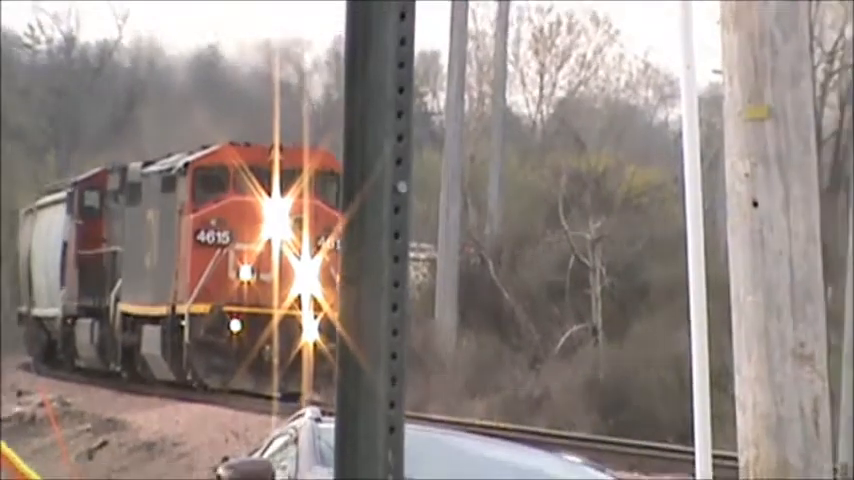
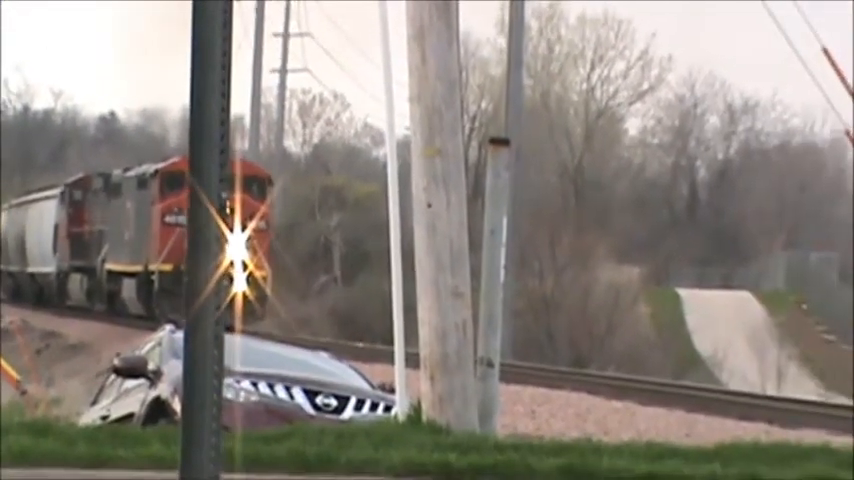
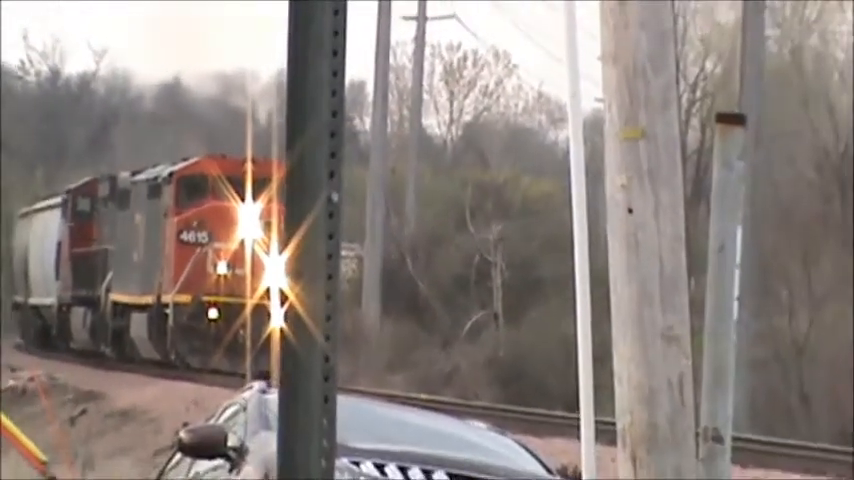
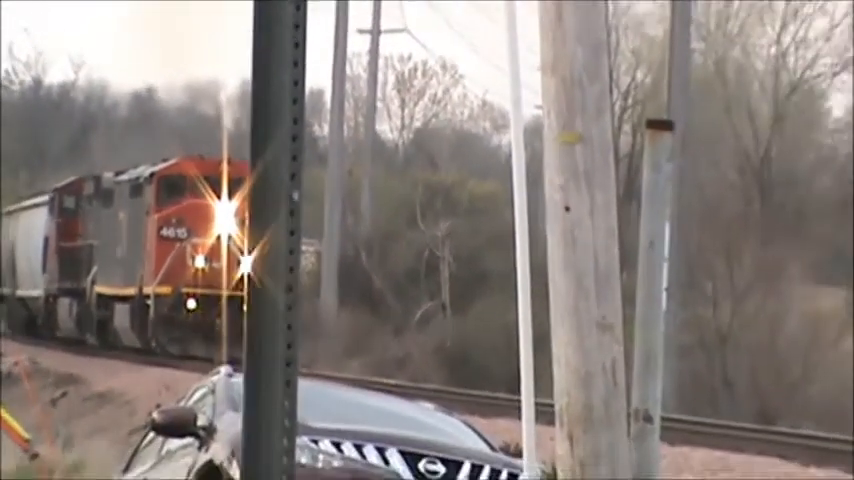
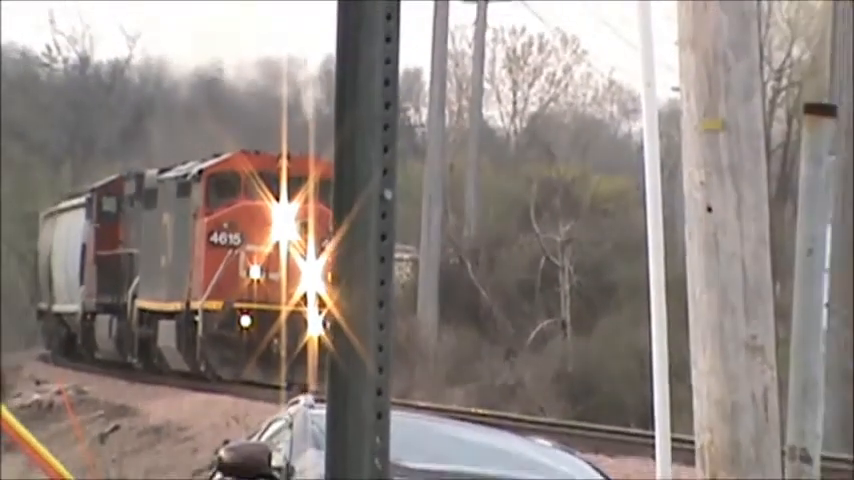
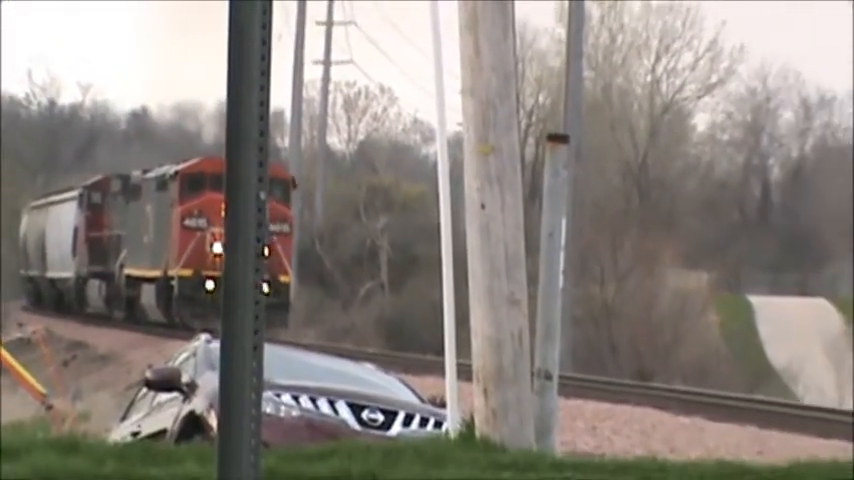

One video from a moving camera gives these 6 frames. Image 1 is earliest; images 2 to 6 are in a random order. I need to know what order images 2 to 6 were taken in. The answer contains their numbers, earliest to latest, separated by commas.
5, 3, 4, 6, 2
